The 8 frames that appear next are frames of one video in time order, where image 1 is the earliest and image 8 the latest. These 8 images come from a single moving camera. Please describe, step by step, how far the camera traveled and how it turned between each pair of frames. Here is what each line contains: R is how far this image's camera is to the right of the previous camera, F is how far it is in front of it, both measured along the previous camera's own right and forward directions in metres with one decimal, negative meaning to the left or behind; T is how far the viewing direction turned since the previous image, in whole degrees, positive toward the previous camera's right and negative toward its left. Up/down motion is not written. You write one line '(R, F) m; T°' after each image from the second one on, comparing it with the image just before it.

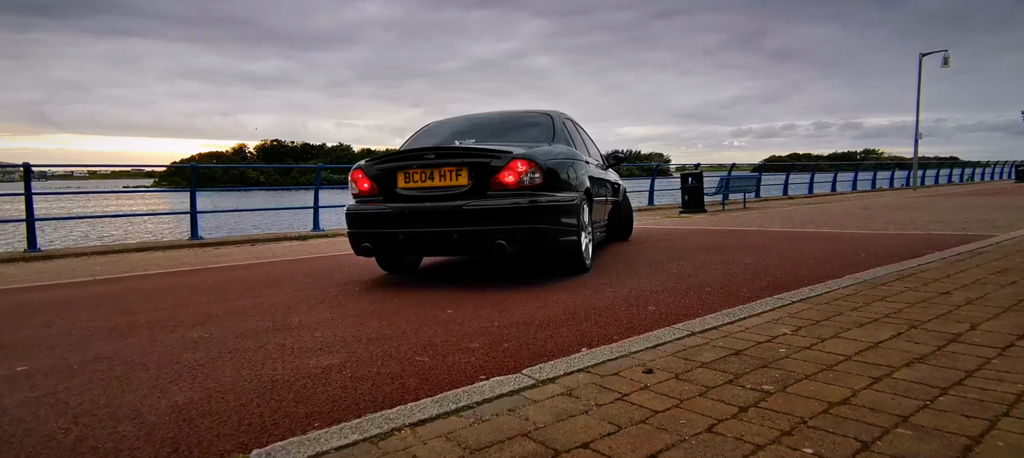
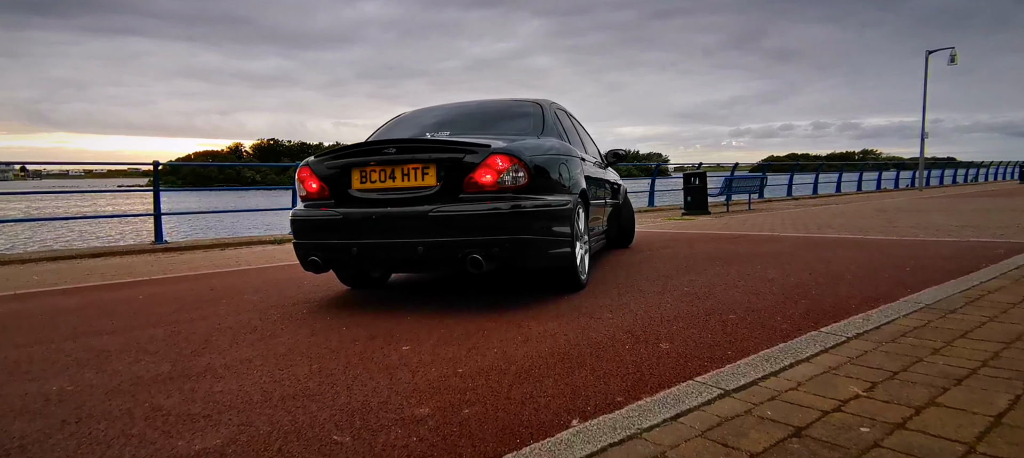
(+0.1, +0.8) m; 0°
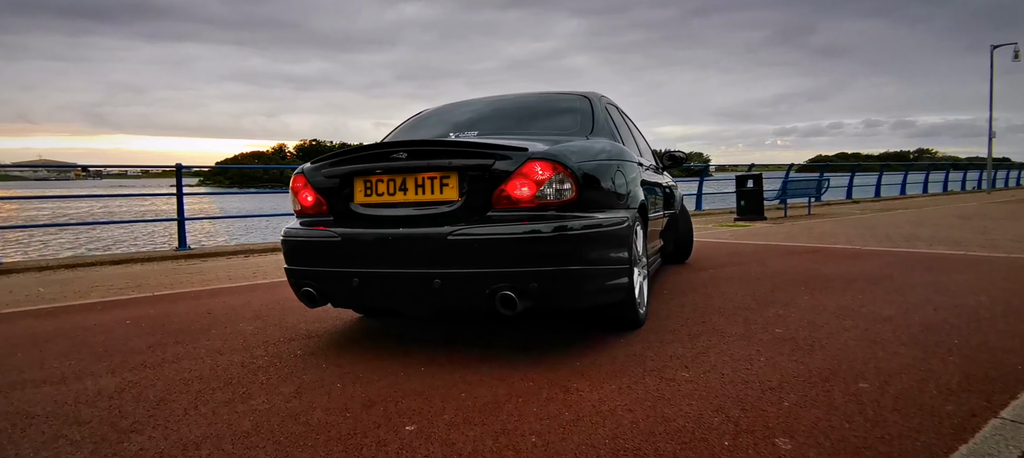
(0.0, +0.8) m; -4°
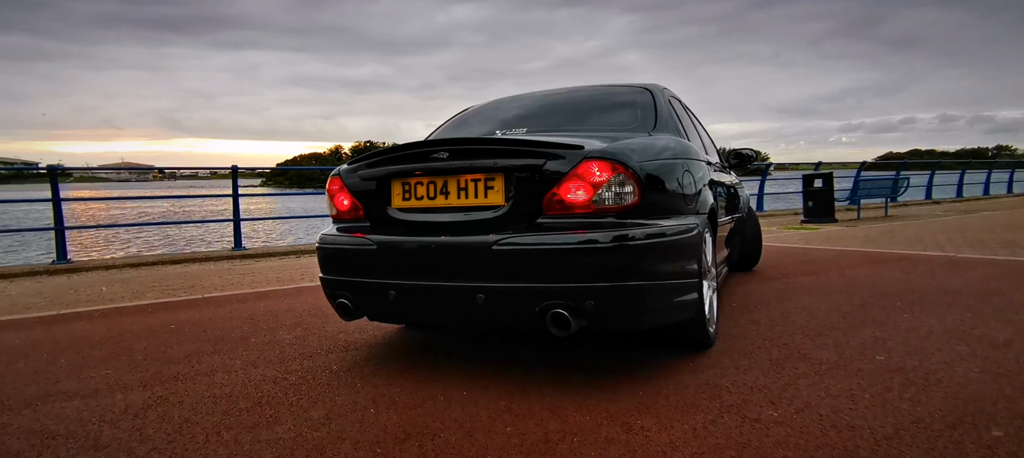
(0.0, +0.3) m; -5°
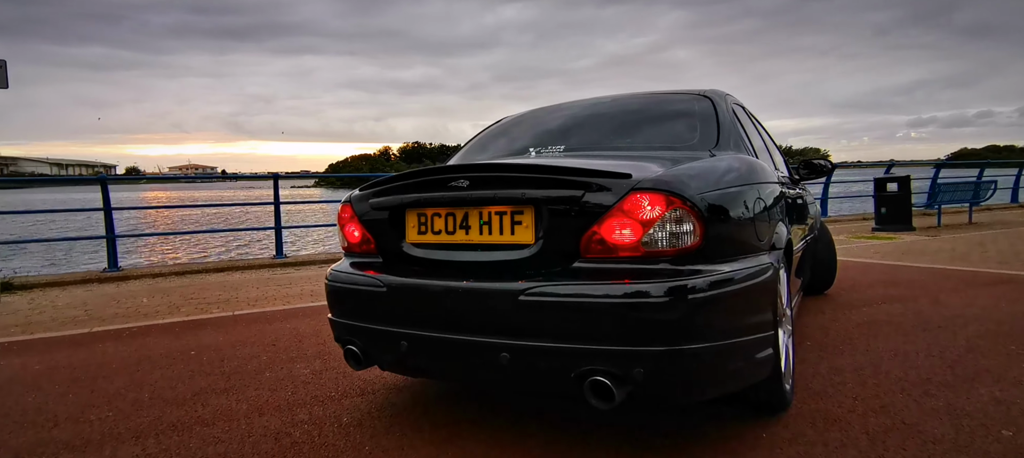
(+0.1, +0.4) m; -5°
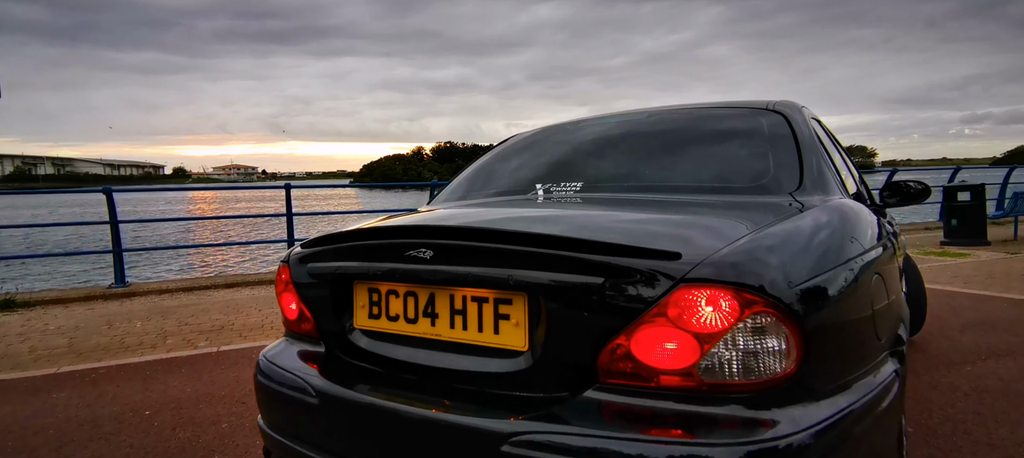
(+0.1, +0.7) m; -3°
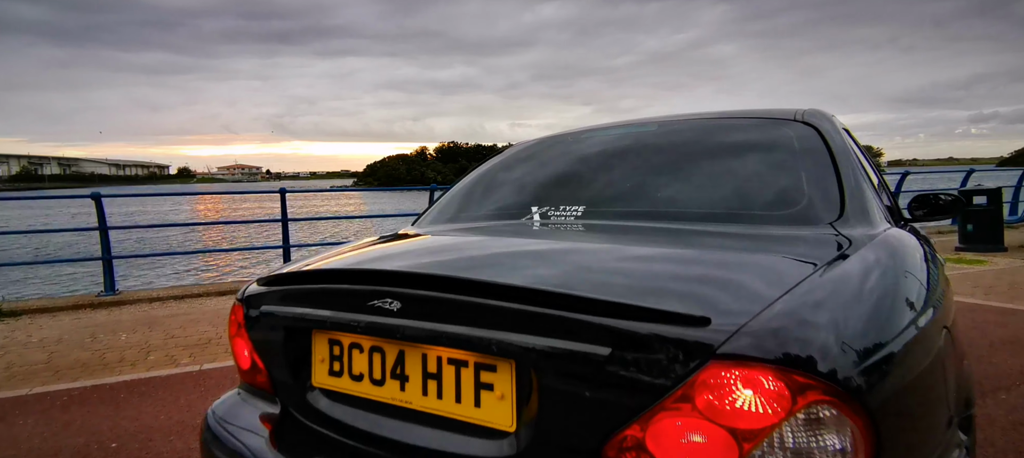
(0.0, +0.3) m; 0°
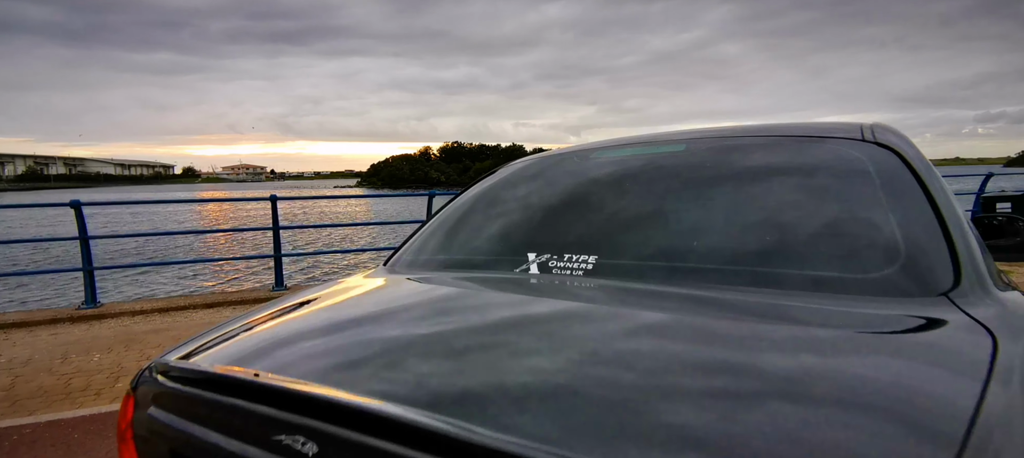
(0.0, +0.4) m; 0°
